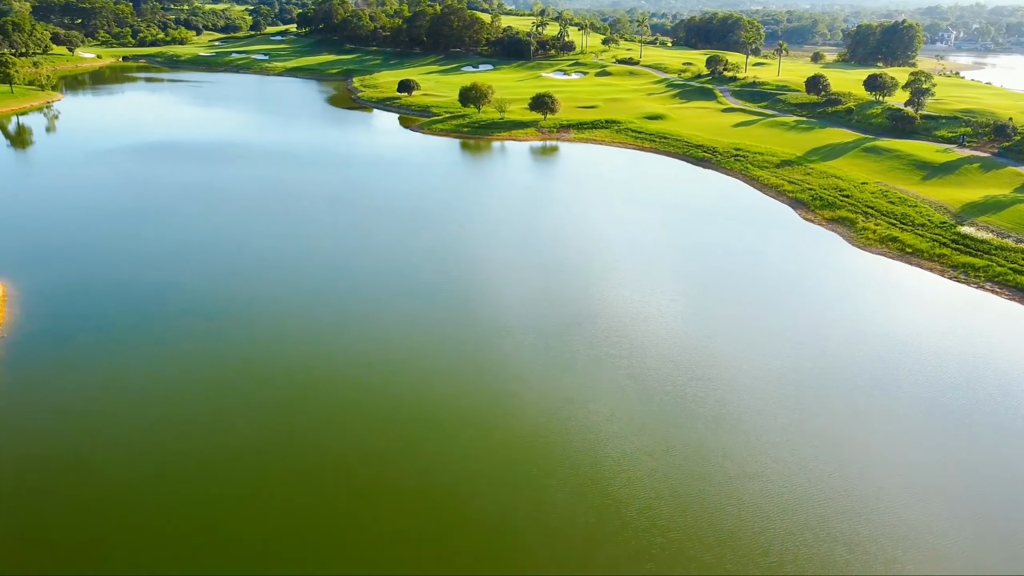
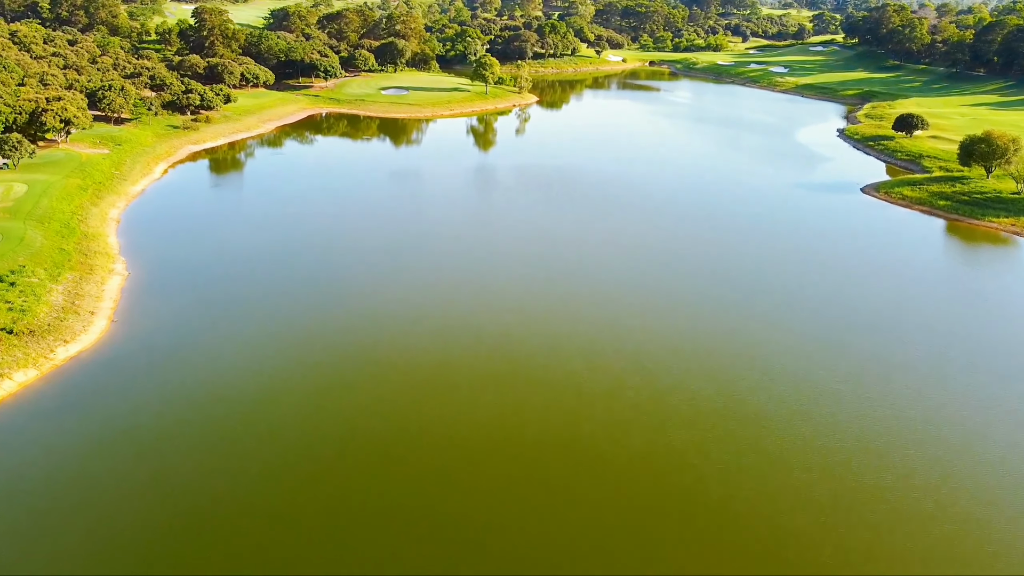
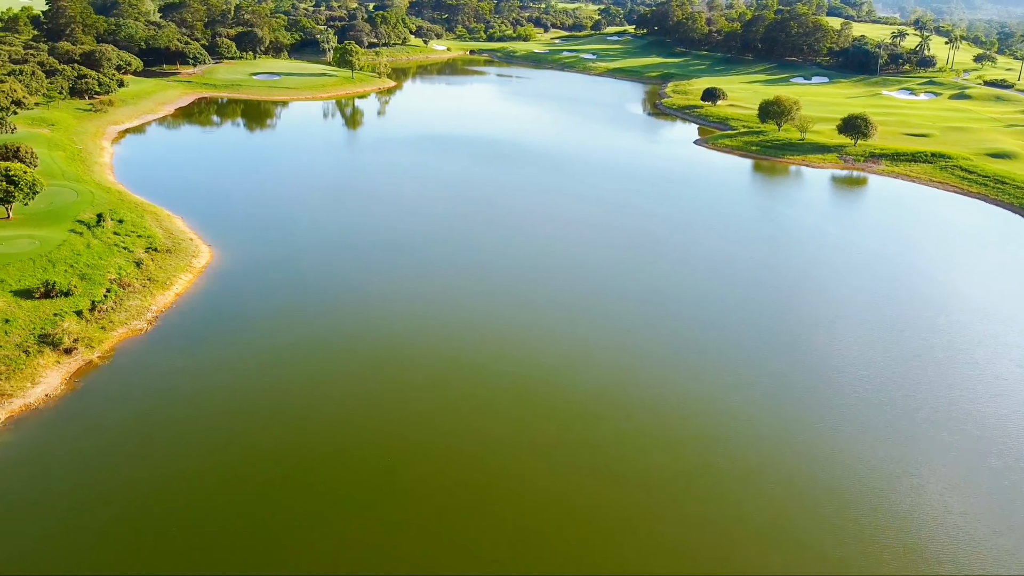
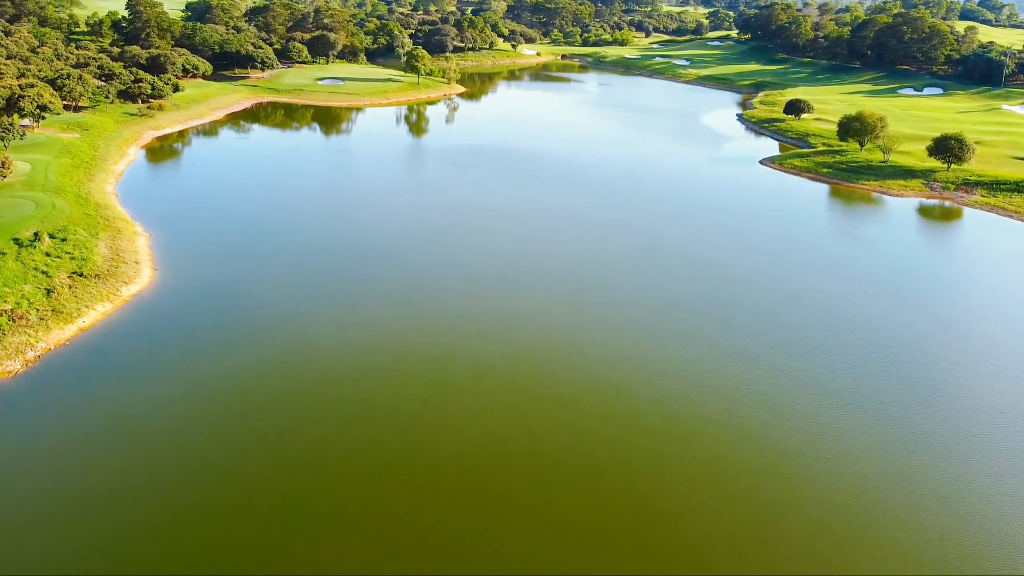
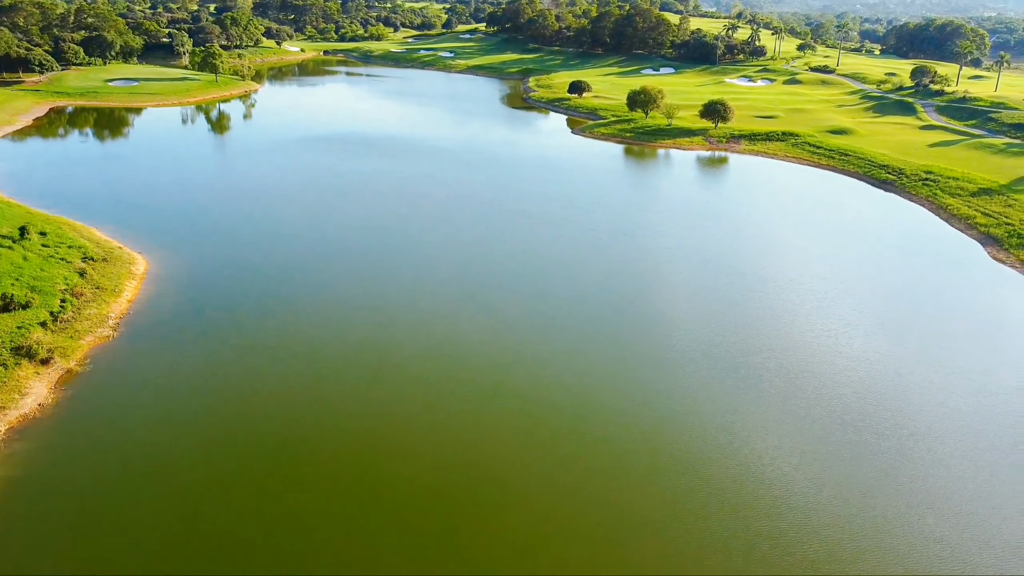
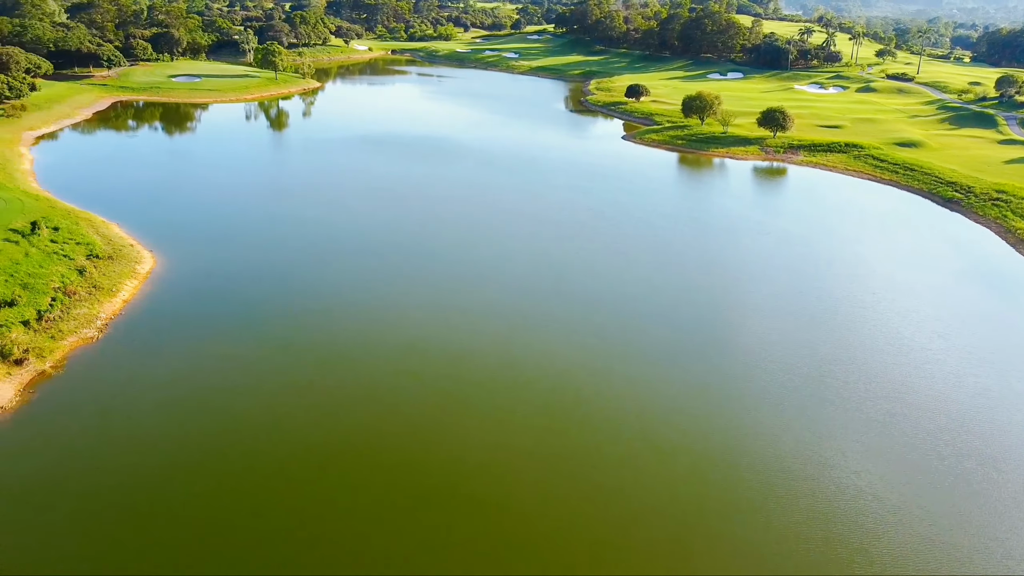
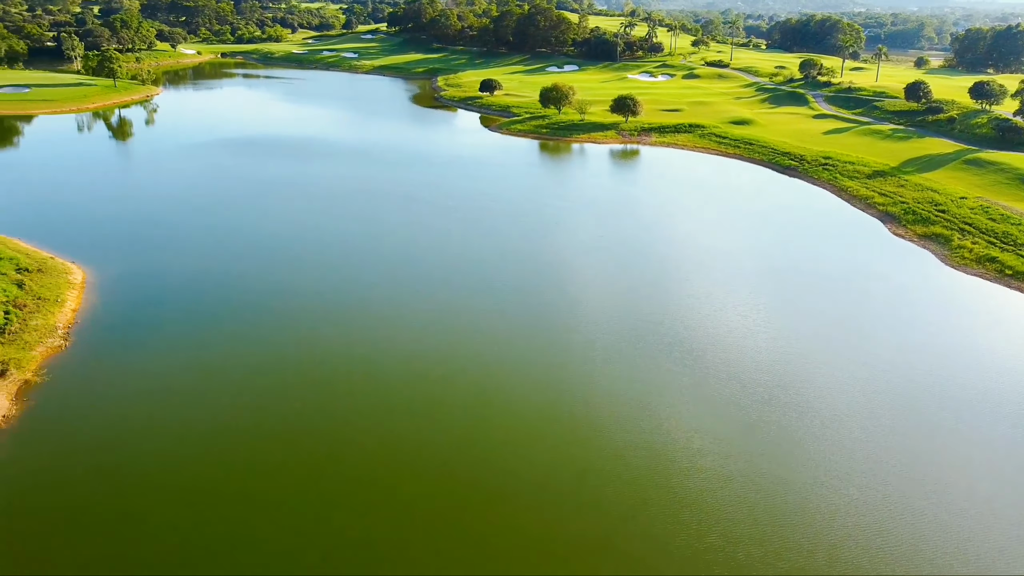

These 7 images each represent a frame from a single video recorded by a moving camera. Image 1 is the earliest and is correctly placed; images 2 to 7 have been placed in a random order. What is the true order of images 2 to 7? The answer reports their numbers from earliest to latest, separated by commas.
7, 5, 6, 3, 4, 2
